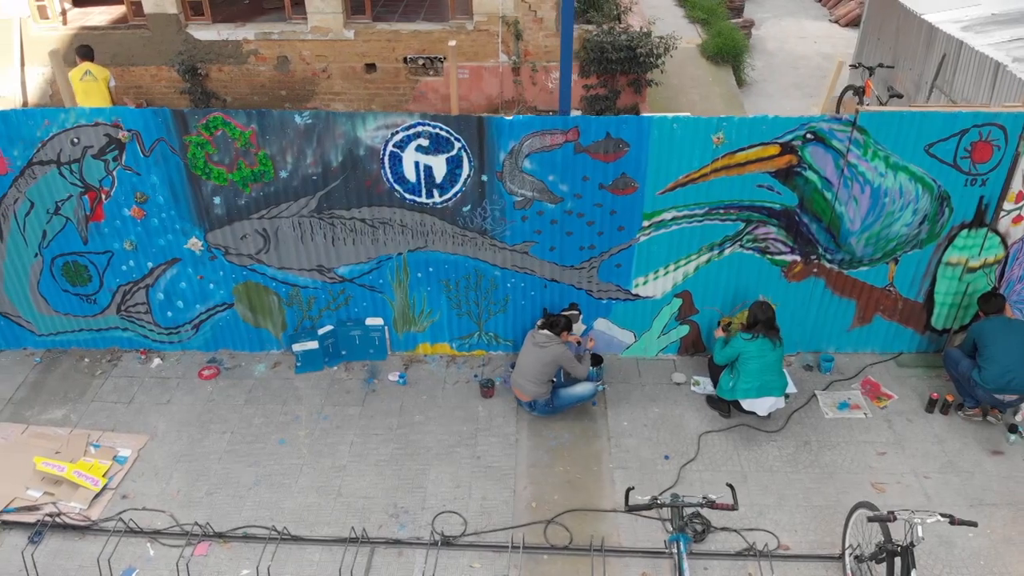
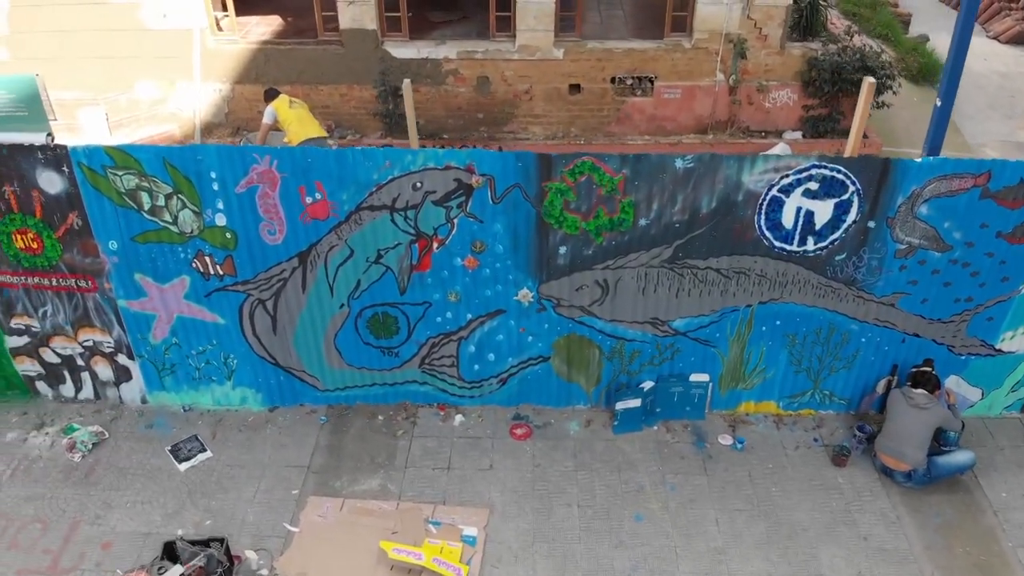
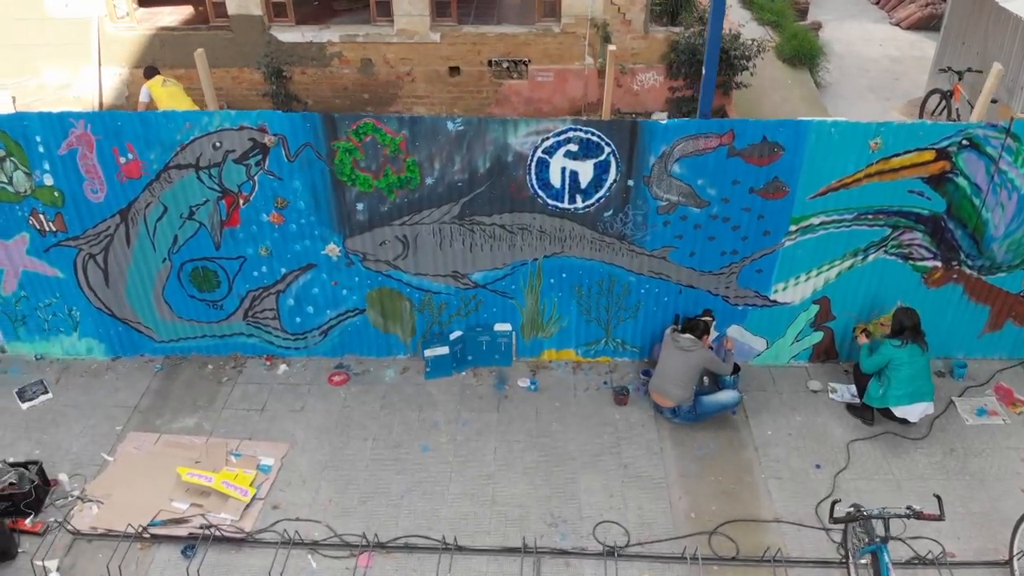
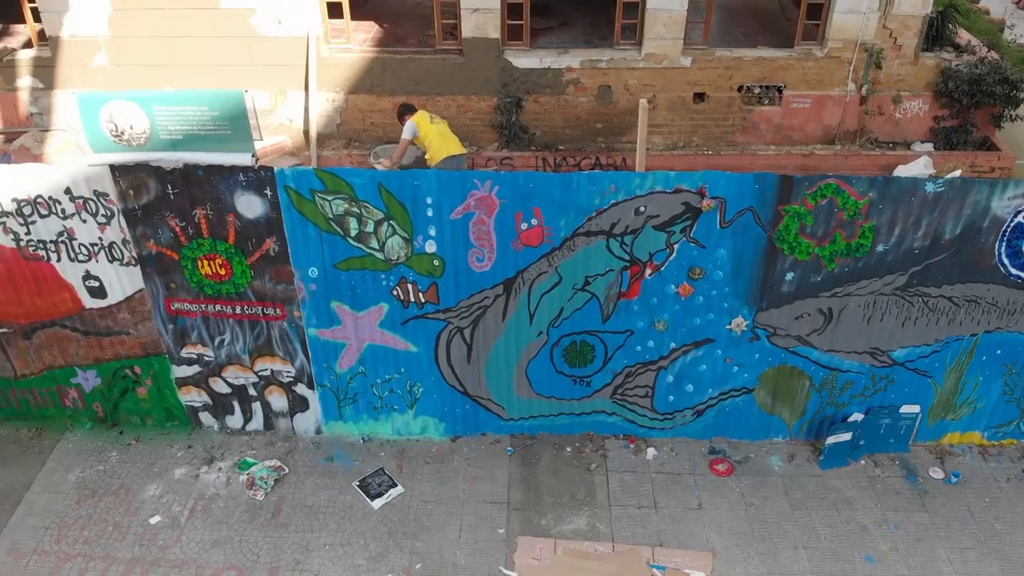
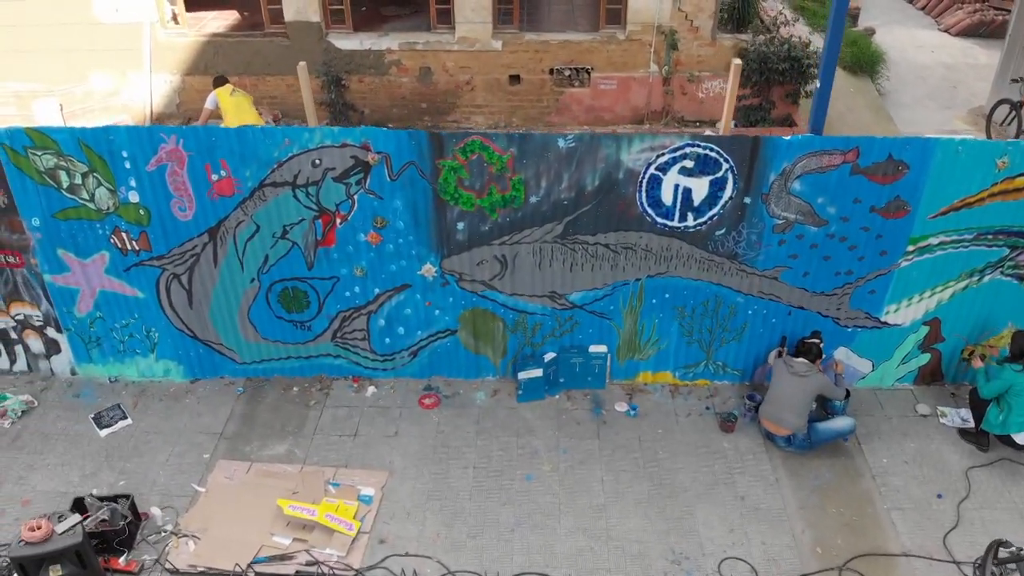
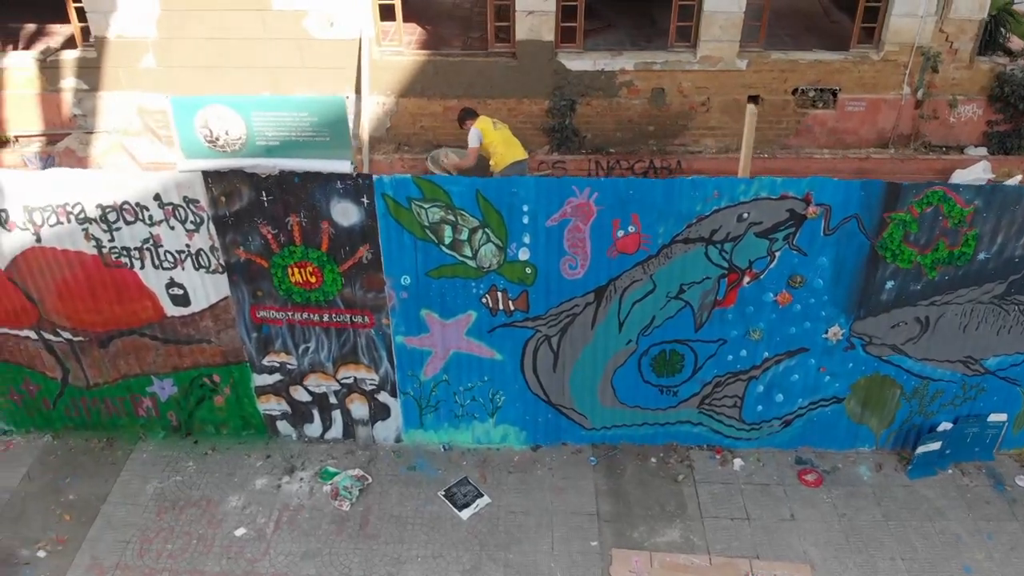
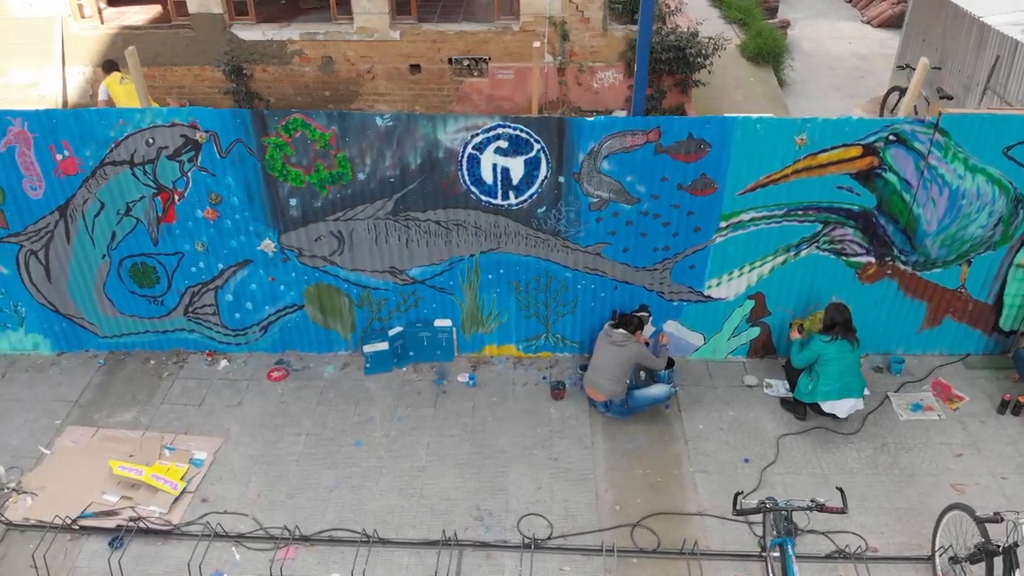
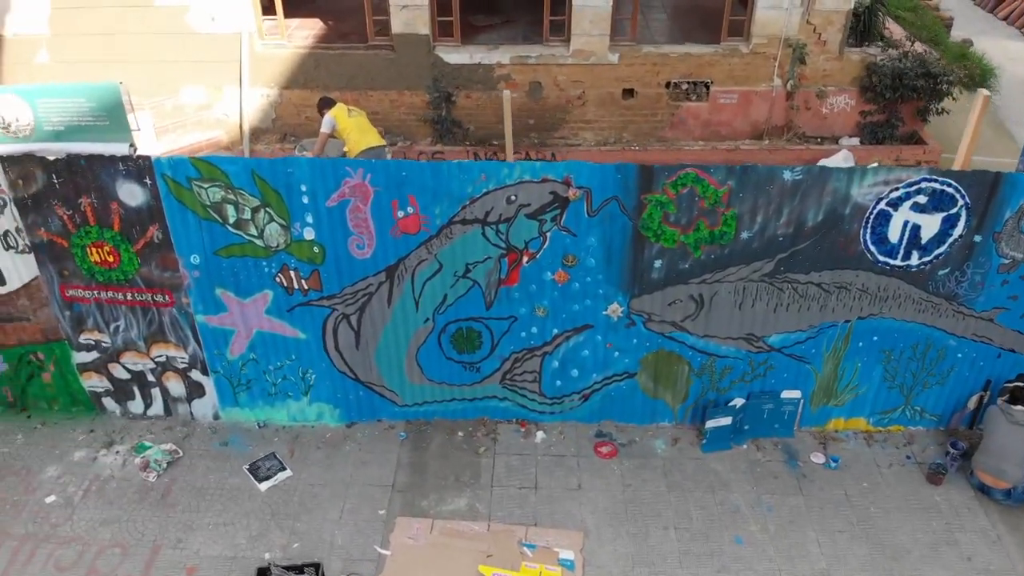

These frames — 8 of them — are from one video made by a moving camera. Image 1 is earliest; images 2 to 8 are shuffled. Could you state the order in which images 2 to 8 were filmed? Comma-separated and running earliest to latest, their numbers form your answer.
7, 3, 5, 2, 8, 4, 6
